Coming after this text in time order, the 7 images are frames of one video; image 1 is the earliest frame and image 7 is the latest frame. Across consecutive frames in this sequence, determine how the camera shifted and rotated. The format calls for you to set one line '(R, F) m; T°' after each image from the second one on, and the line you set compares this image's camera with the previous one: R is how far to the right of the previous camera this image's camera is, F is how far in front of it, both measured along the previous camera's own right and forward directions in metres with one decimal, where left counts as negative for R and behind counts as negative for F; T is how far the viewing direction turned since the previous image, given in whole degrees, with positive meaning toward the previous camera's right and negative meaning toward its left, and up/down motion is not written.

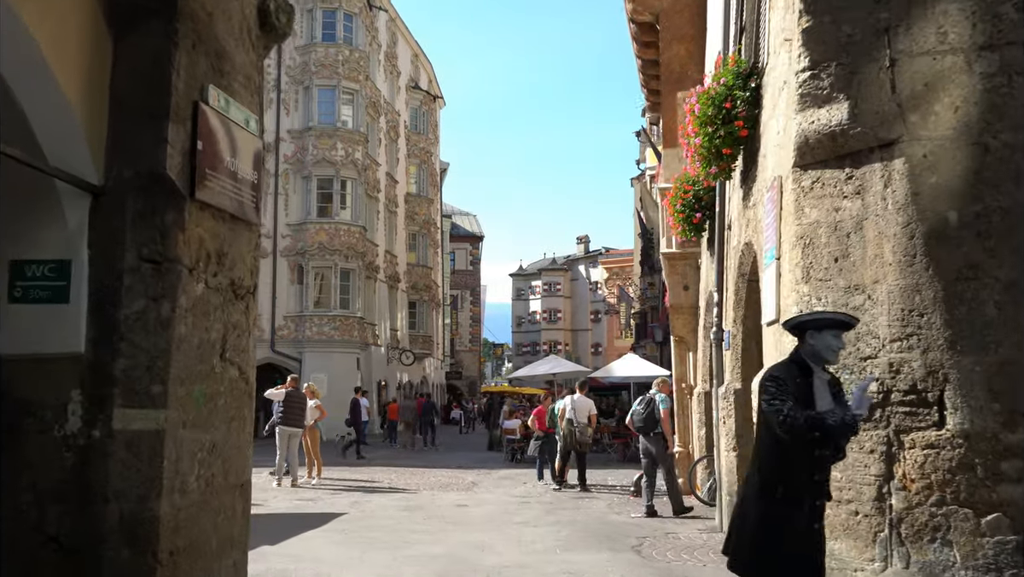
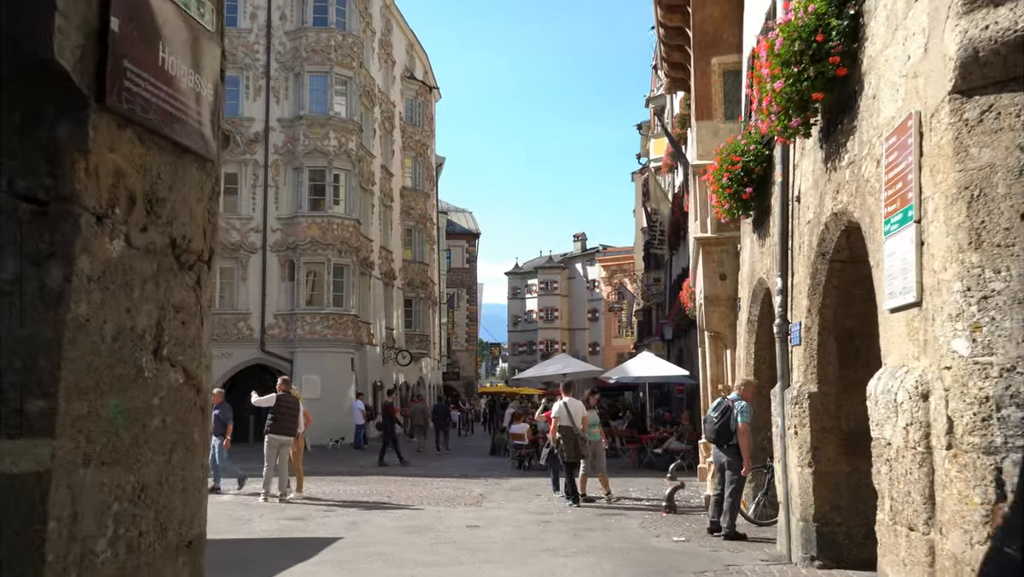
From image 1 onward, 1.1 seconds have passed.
(-0.3, +1.7) m; 0°
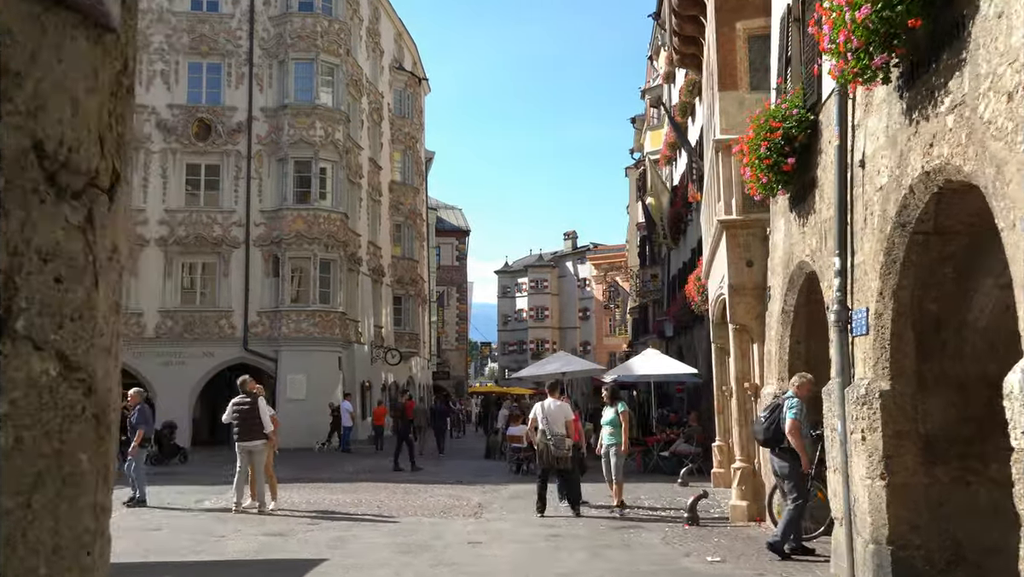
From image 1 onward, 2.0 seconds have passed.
(-0.2, +1.4) m; +1°
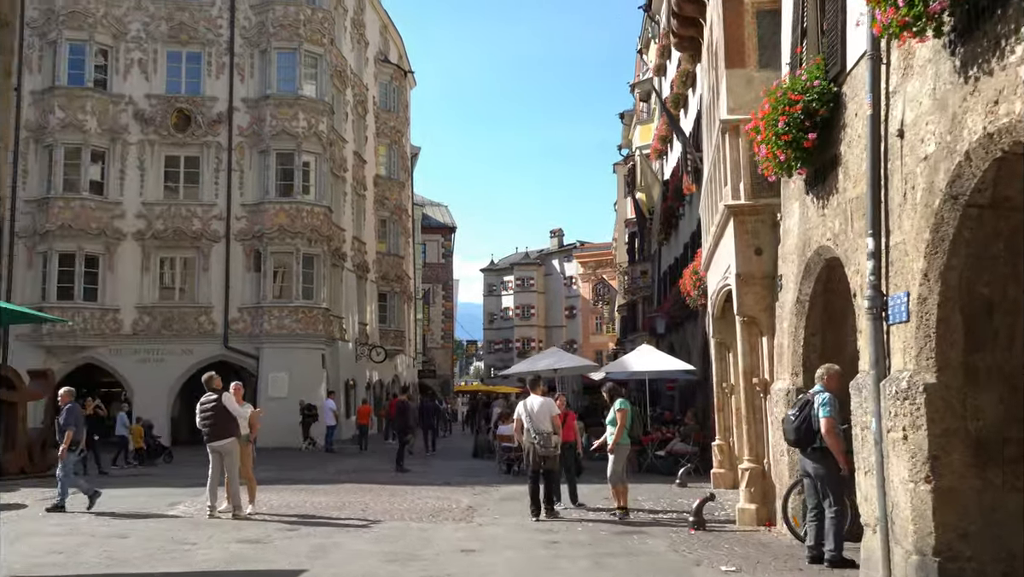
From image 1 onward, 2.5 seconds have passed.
(-0.1, +0.8) m; +1°
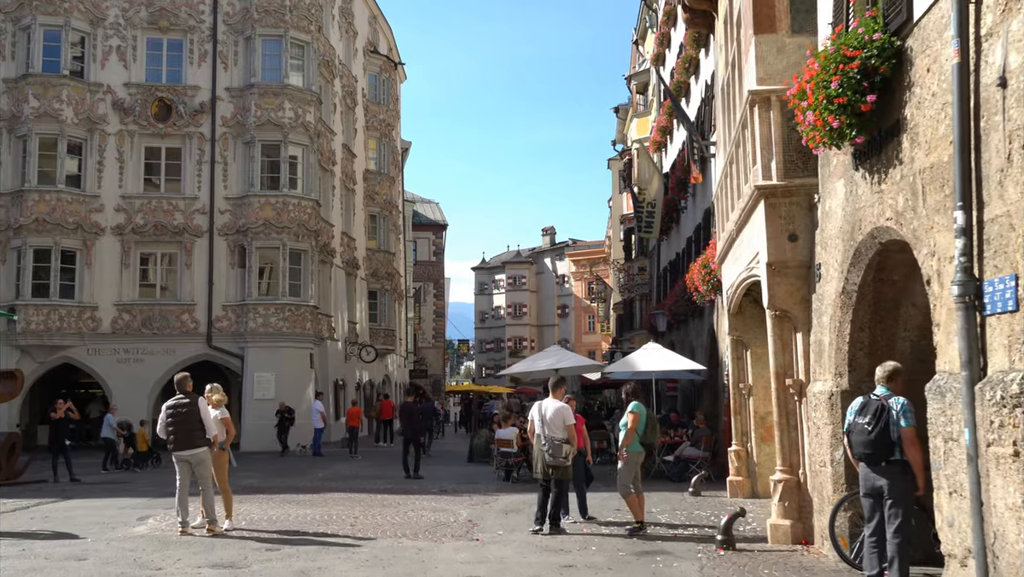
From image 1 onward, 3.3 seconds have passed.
(-0.2, +1.2) m; +1°
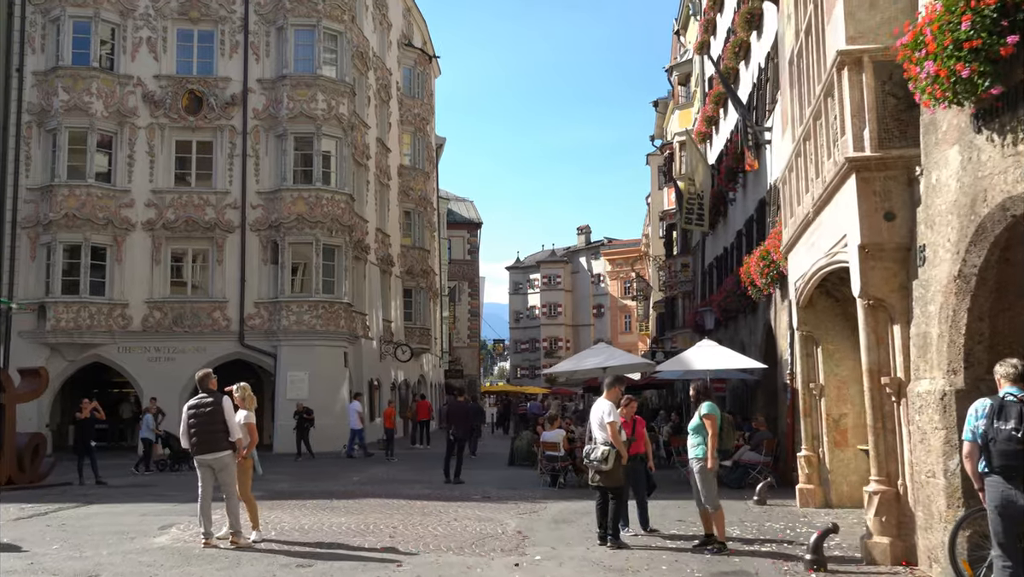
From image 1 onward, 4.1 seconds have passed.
(-0.3, +1.1) m; -2°
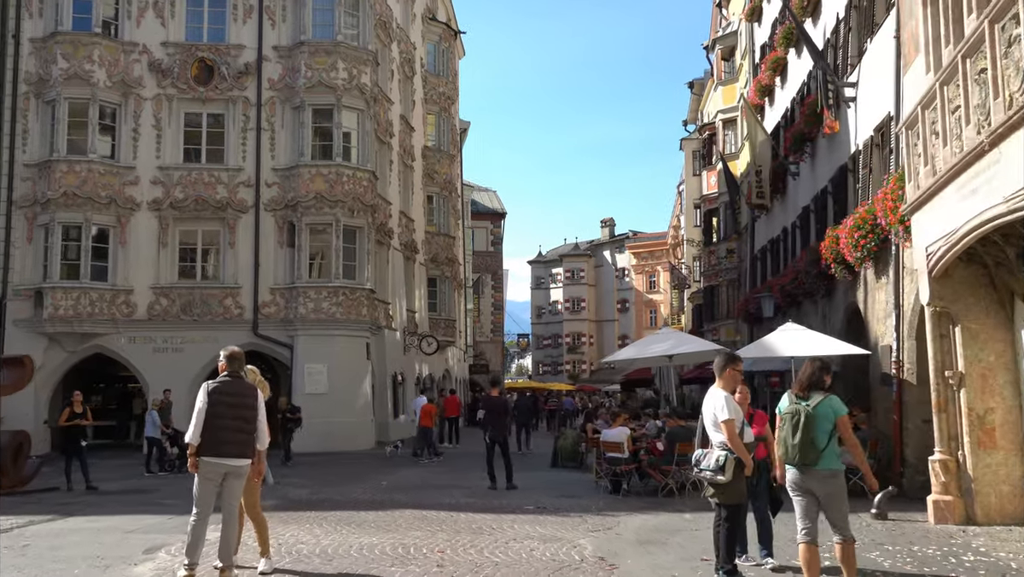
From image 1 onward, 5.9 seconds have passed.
(-0.6, +2.6) m; -1°
